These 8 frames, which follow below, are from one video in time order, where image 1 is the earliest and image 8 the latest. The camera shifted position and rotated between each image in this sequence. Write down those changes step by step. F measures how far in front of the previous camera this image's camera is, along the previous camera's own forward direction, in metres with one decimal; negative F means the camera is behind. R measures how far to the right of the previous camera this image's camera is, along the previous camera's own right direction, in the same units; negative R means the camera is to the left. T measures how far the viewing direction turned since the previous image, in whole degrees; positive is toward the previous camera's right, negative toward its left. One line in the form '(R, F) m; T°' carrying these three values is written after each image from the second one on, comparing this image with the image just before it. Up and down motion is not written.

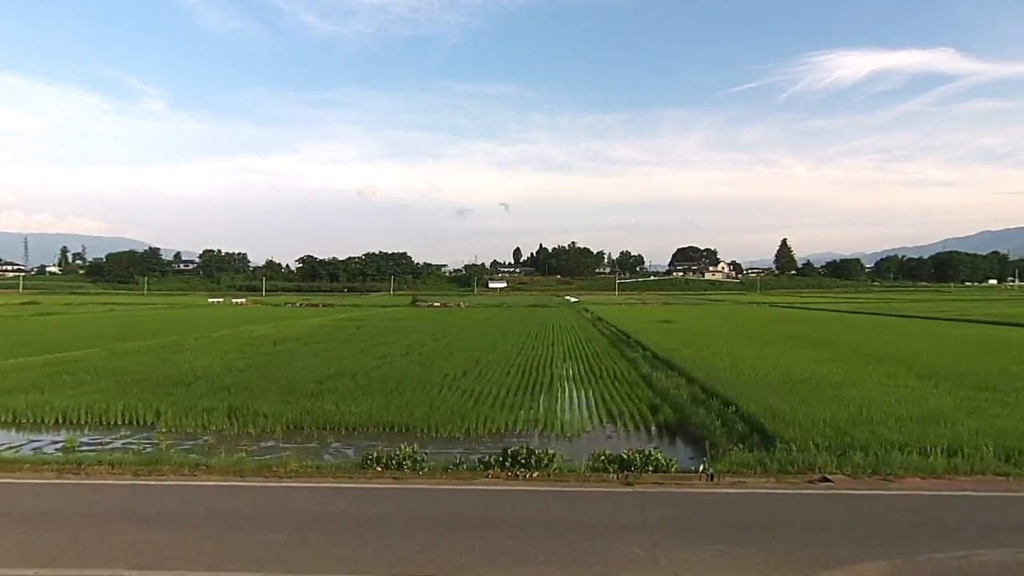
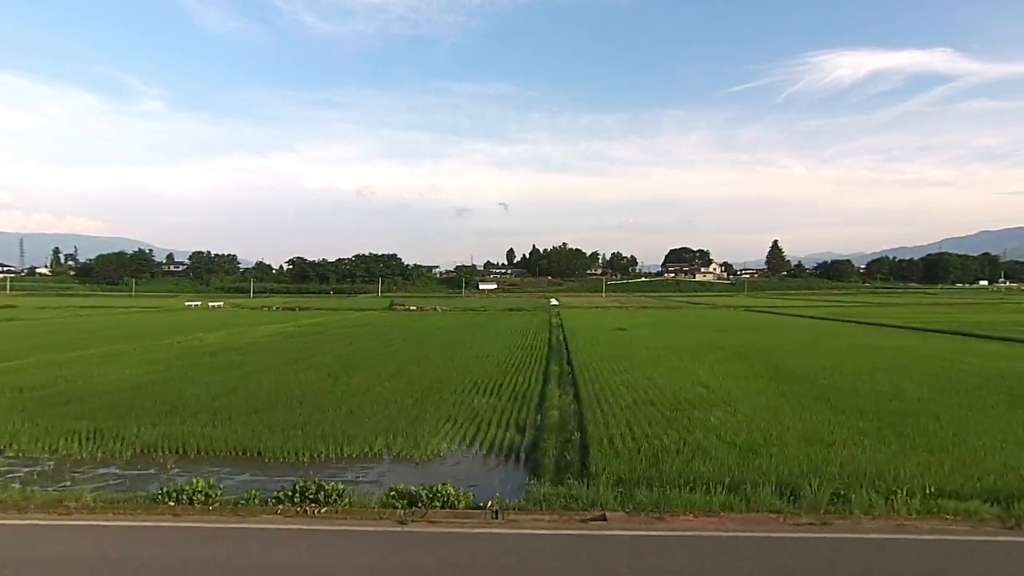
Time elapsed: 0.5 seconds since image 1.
(+0.9, -0.1) m; 0°
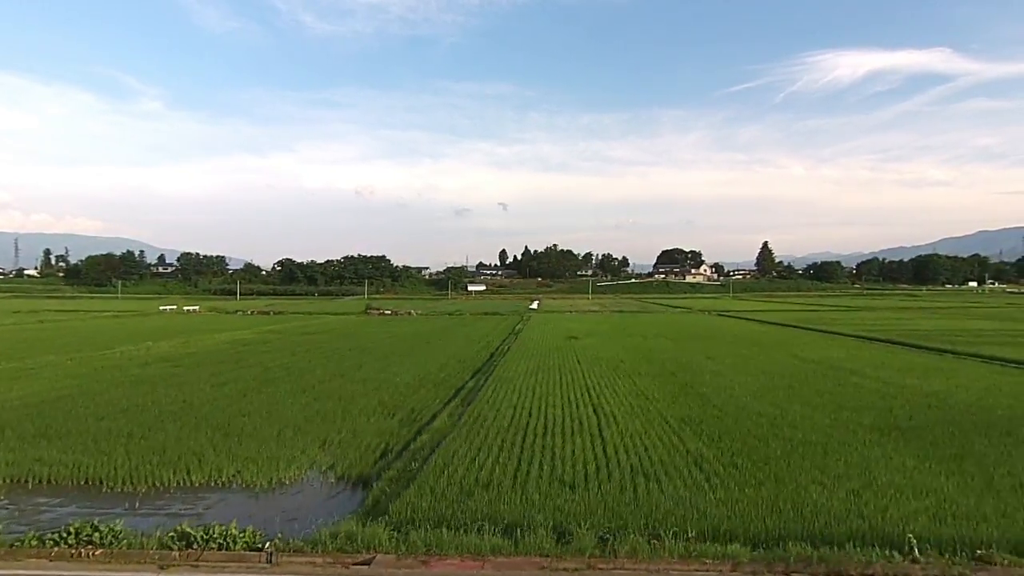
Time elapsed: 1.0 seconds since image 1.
(+1.0, 0.0) m; 0°
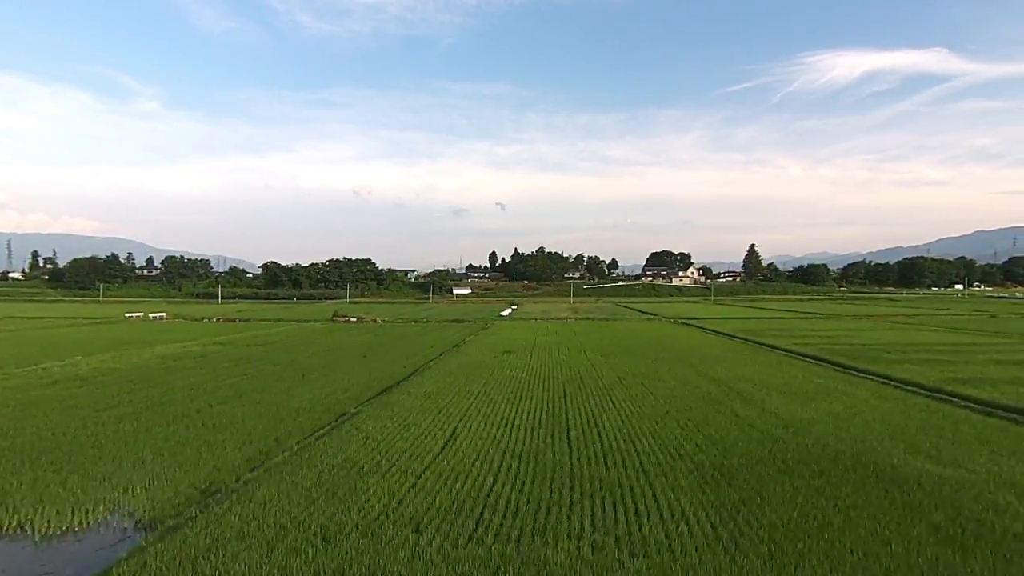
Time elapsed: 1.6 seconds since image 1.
(+1.3, 0.0) m; 0°
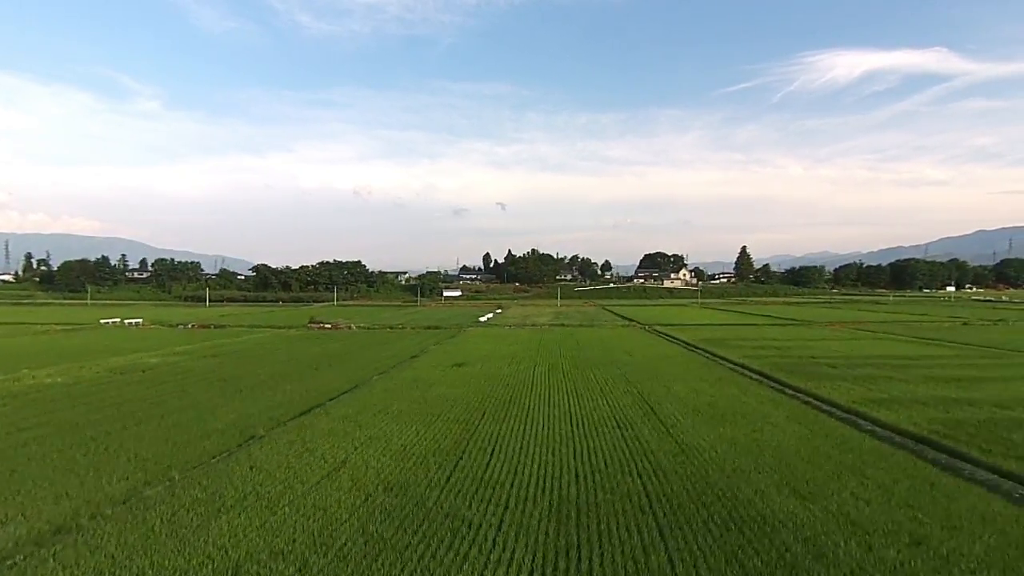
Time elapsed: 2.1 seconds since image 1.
(+1.1, 0.0) m; 0°
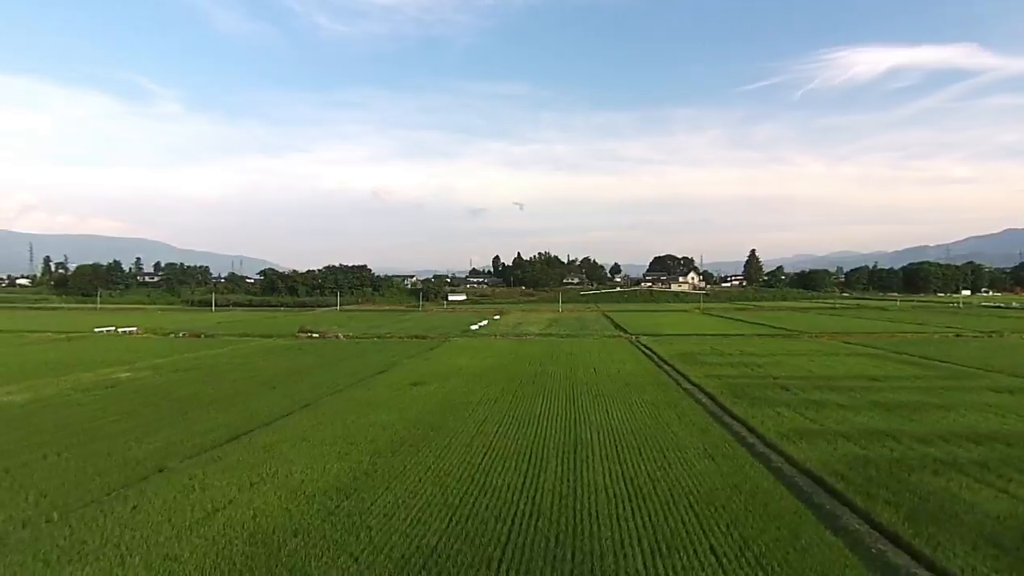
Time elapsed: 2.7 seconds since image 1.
(+1.3, 0.0) m; -2°
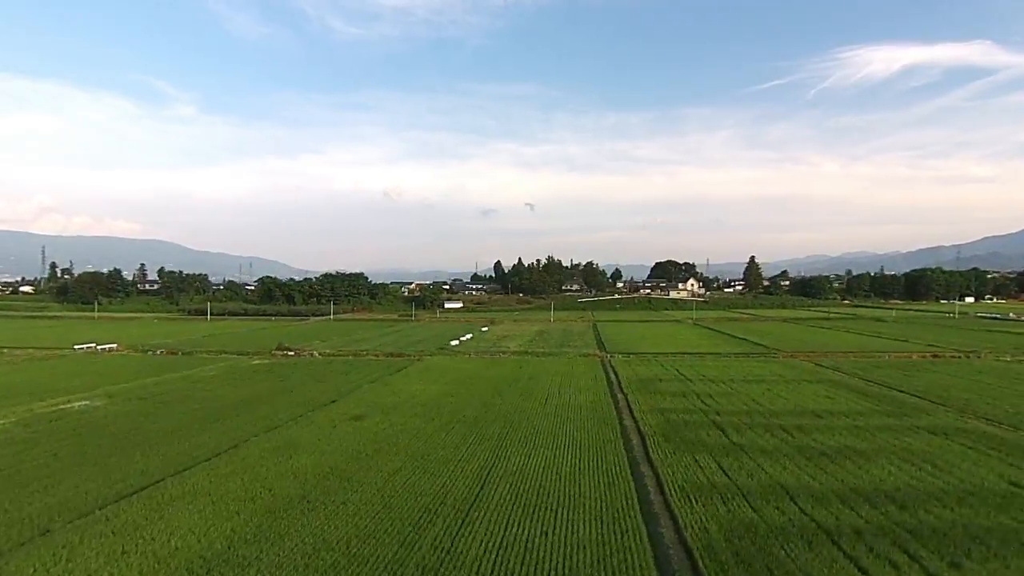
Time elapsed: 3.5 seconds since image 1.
(+1.5, +0.1) m; -1°
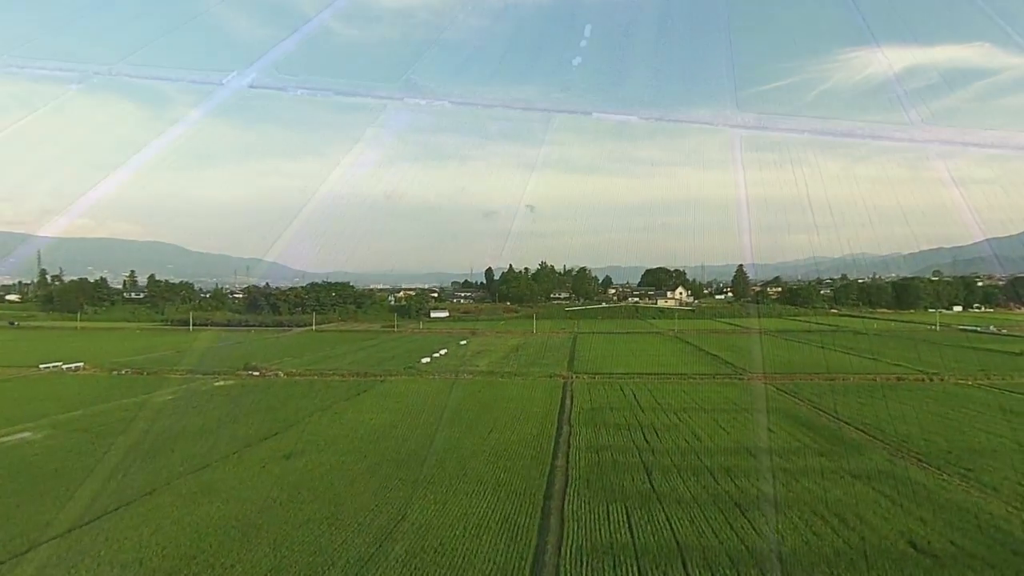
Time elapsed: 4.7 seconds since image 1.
(+1.4, +0.1) m; 0°
